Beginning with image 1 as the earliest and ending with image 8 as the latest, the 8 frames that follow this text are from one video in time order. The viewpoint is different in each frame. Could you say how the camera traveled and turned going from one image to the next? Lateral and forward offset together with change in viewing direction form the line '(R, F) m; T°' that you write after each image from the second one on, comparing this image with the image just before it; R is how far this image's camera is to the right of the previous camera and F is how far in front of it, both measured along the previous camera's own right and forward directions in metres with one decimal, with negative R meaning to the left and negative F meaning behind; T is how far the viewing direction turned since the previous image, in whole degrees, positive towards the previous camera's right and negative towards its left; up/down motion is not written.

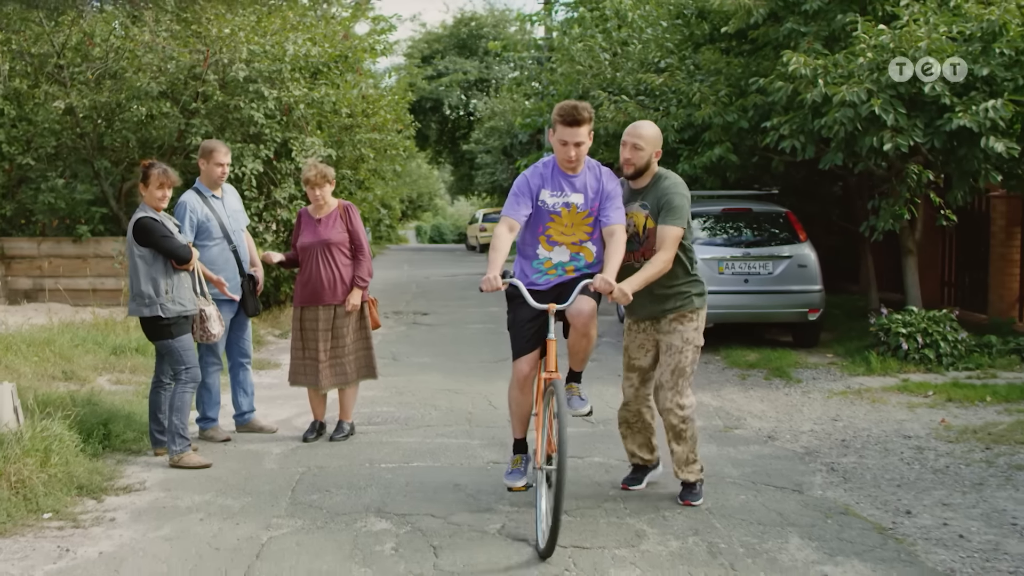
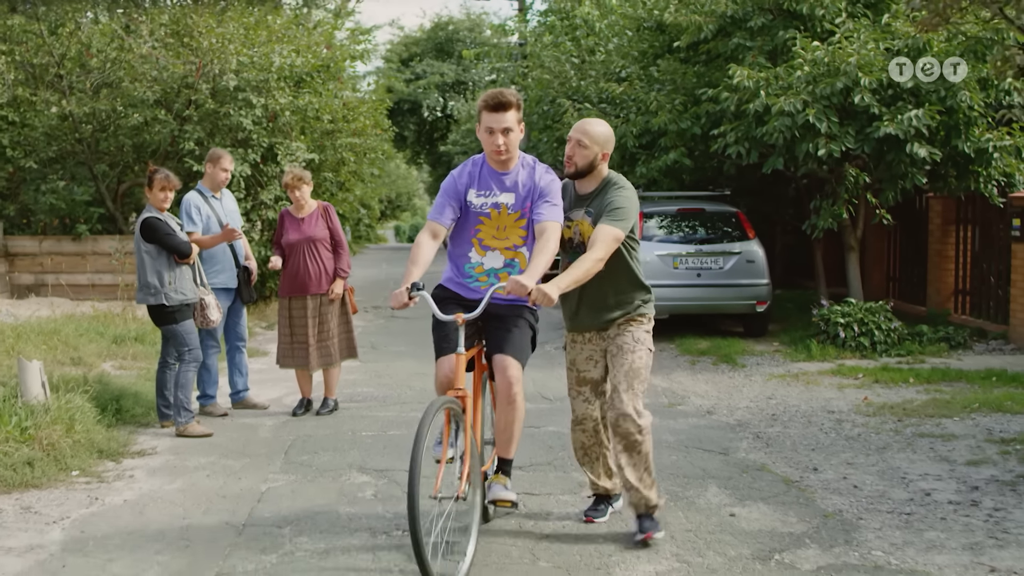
(+0.1, -0.9) m; +1°
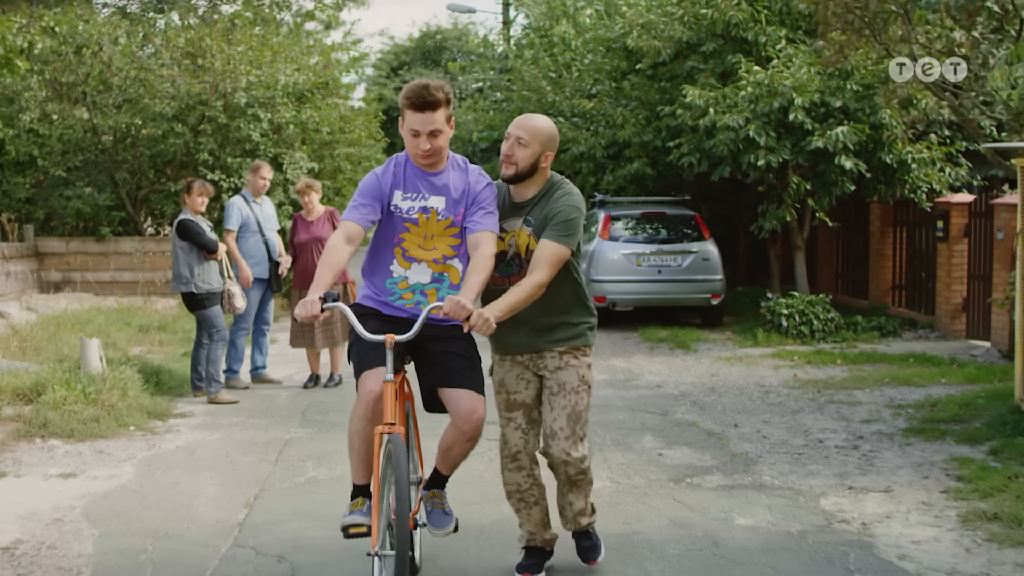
(+0.1, -1.4) m; 0°
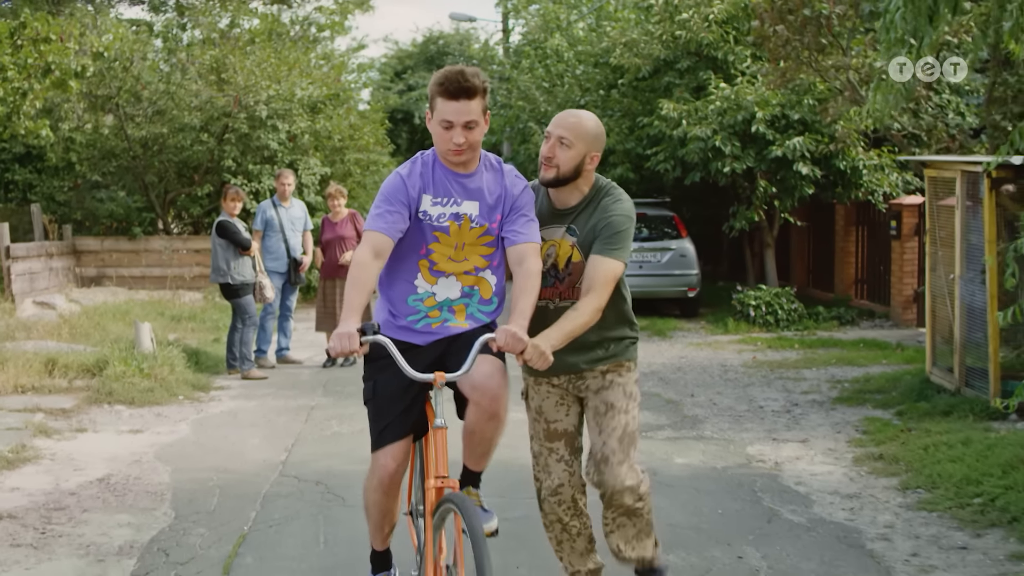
(+0.1, -1.4) m; 0°
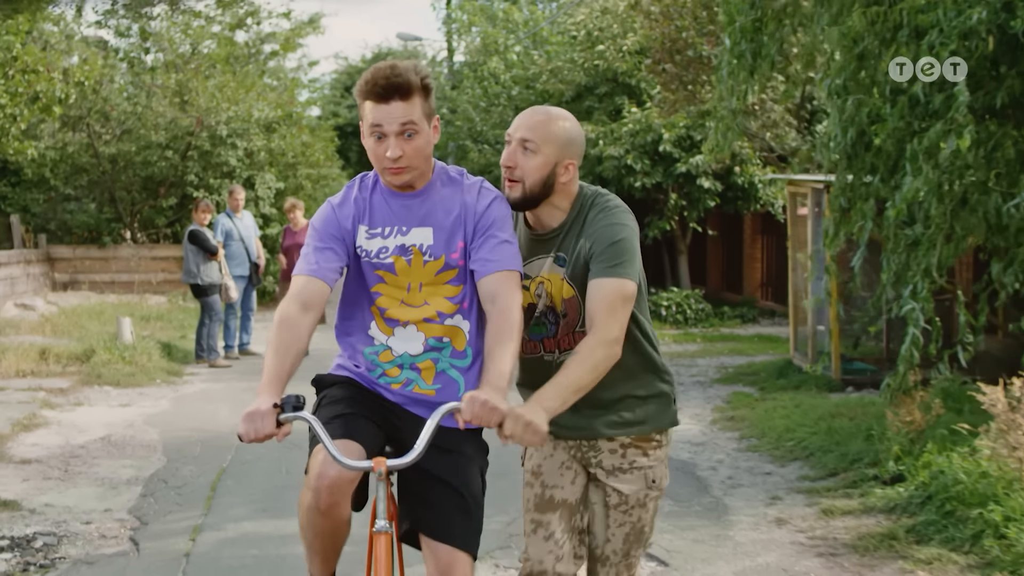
(+0.2, -1.6) m; +2°
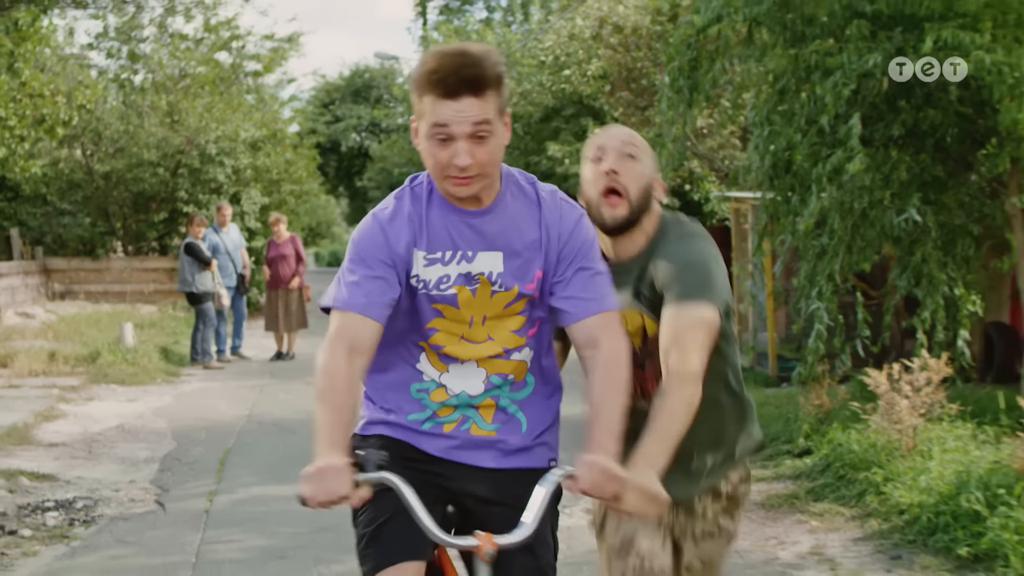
(0.0, -1.0) m; +1°
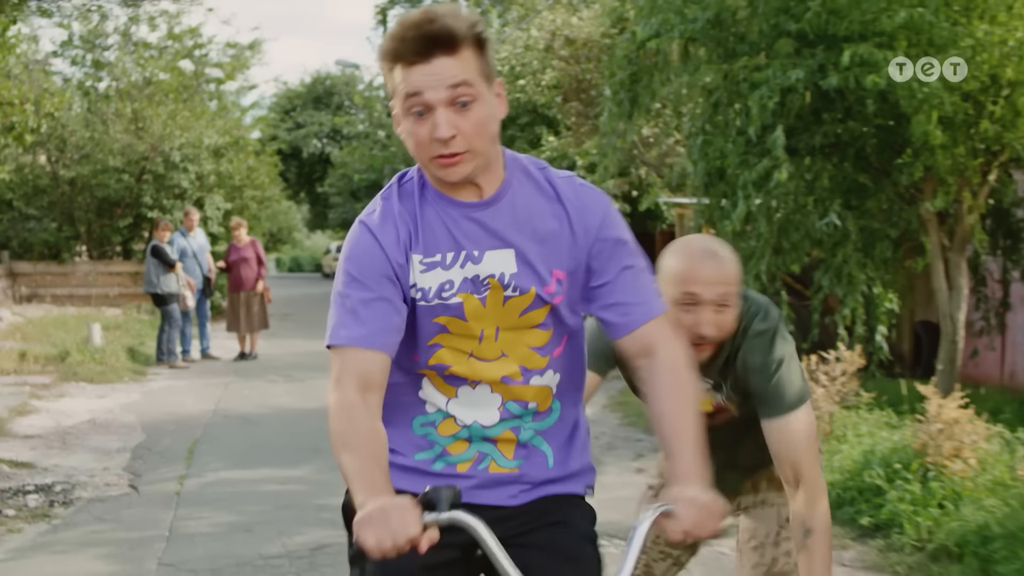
(+0.1, -0.5) m; +2°
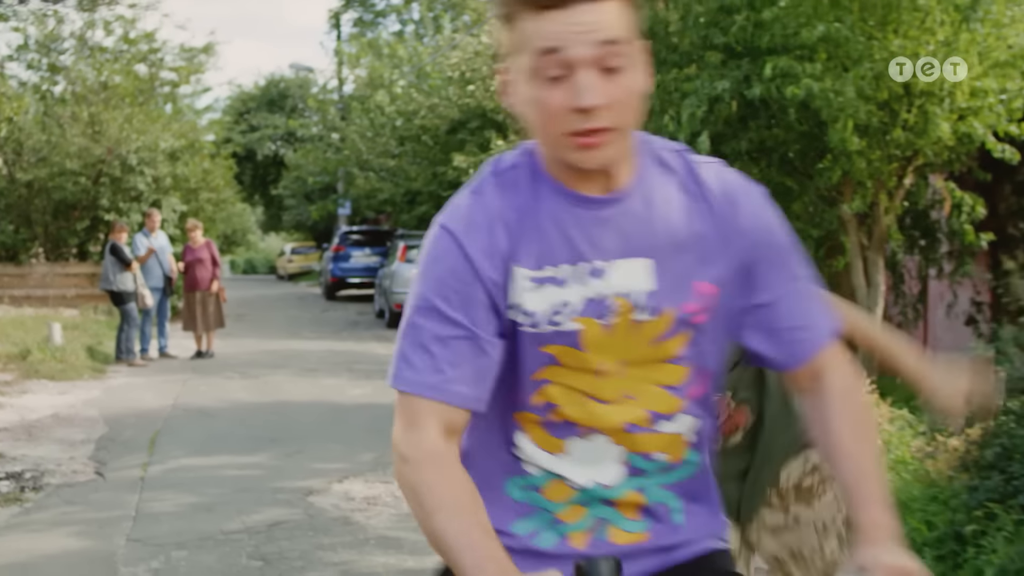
(+0.1, -0.5) m; +2°
